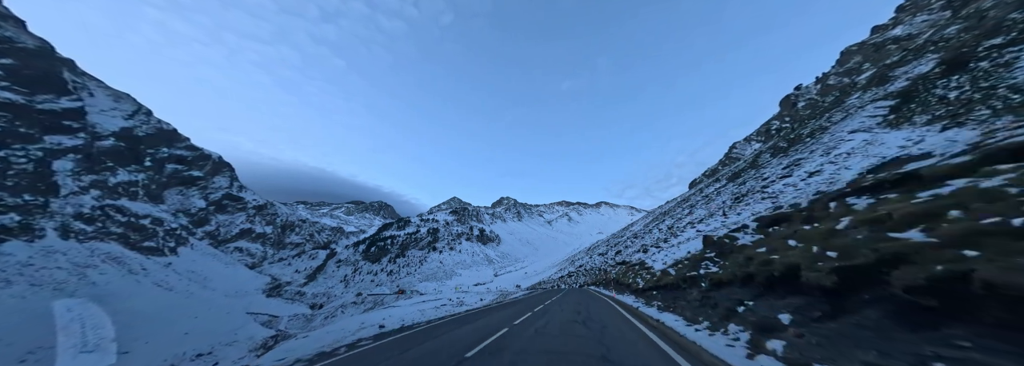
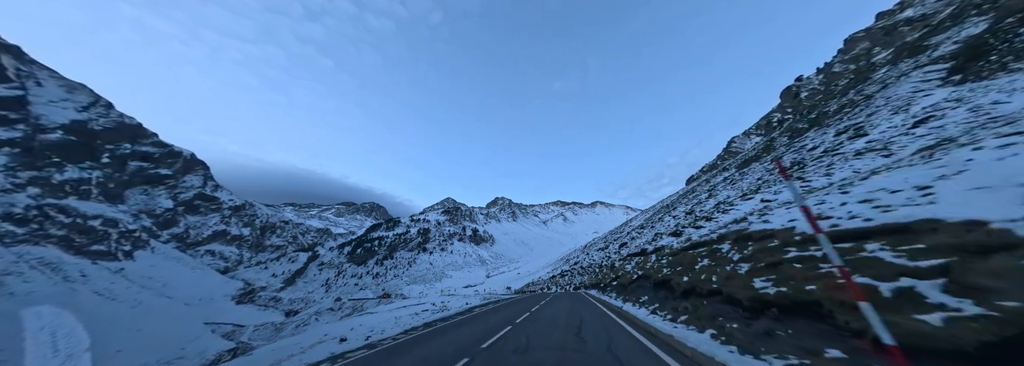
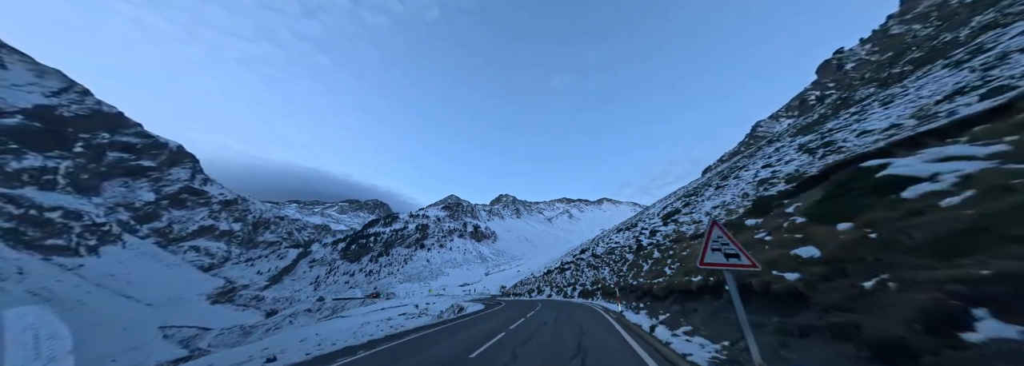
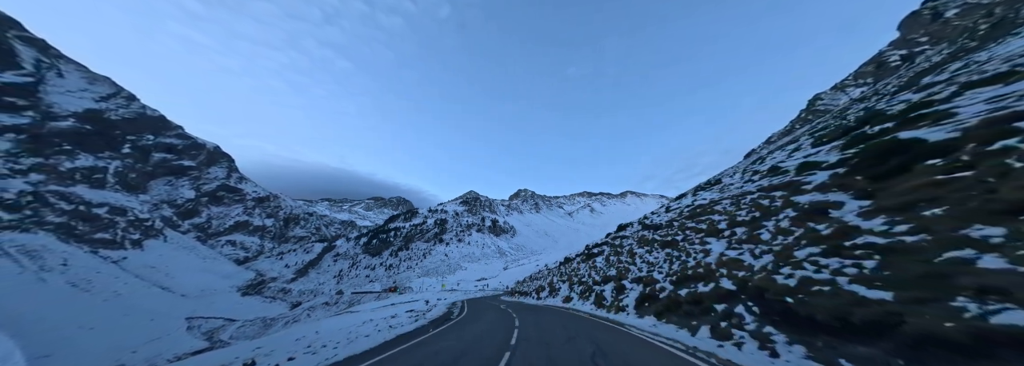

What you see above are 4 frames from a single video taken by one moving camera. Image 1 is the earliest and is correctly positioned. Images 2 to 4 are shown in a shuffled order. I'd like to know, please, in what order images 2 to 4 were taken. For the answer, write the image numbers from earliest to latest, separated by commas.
2, 3, 4
